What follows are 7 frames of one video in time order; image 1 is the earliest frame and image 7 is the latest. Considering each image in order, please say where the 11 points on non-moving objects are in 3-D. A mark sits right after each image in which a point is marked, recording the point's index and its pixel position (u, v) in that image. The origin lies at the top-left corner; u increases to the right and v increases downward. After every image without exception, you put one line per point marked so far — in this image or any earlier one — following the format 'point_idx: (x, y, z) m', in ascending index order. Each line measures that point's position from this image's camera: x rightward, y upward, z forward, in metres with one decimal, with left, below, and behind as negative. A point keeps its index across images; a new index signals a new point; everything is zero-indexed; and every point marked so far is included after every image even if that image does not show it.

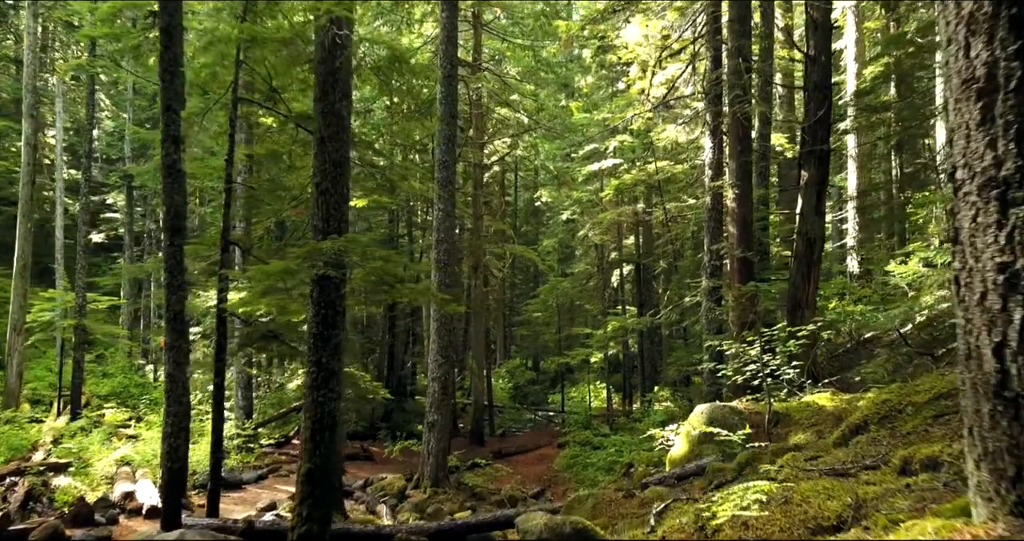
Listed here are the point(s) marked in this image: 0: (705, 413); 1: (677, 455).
0: (+2.1, -1.6, +7.9) m
1: (+1.8, -2.0, +7.8) m
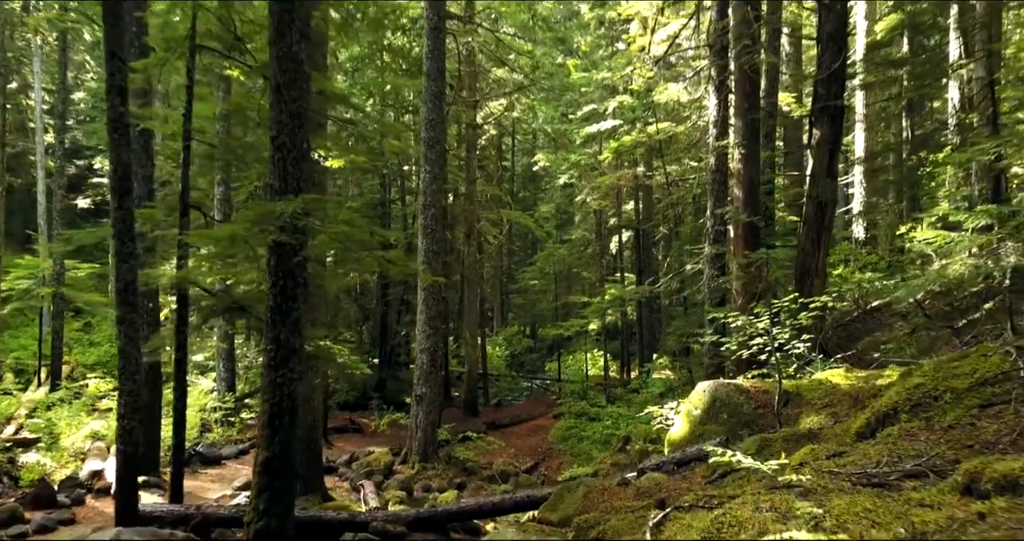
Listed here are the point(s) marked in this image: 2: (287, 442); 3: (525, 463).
0: (+2.0, -1.2, +7.2) m
1: (+1.7, -1.7, +7.2) m
2: (-1.7, -1.3, +5.5) m
3: (+0.3, -3.8, +14.2) m
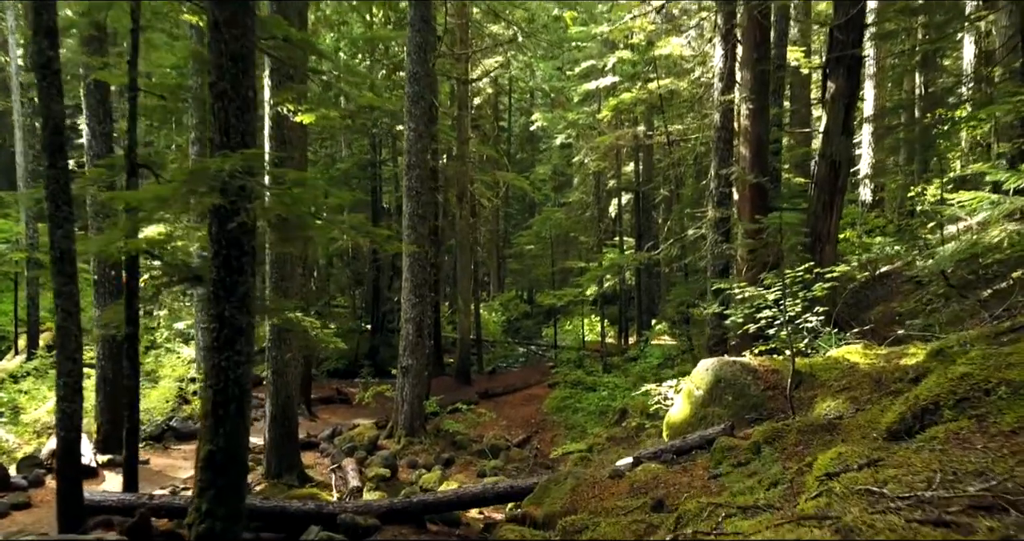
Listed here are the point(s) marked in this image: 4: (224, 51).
0: (+1.8, -0.9, +6.6) m
1: (+1.5, -1.3, +6.6) m
2: (-1.9, -1.1, +4.9) m
3: (+0.1, -3.1, +13.7) m
4: (-2.0, +1.5, +4.9) m
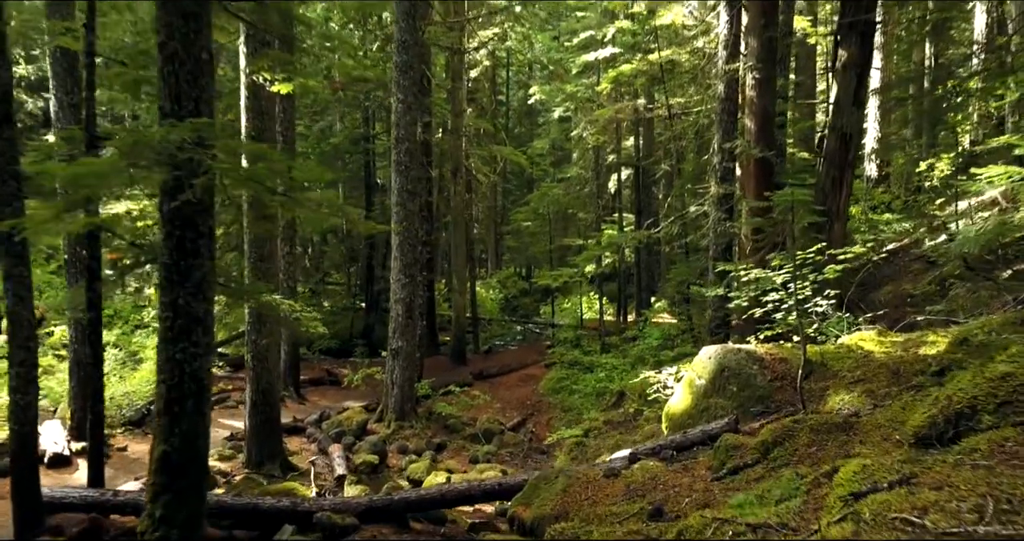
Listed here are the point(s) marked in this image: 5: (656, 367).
0: (+1.7, -0.8, +6.1) m
1: (+1.4, -1.2, +6.1) m
2: (-2.0, -1.0, +4.4) m
3: (0.0, -2.7, +13.3) m
4: (-2.0, +1.6, +4.4) m
5: (+2.5, -1.7, +12.7) m
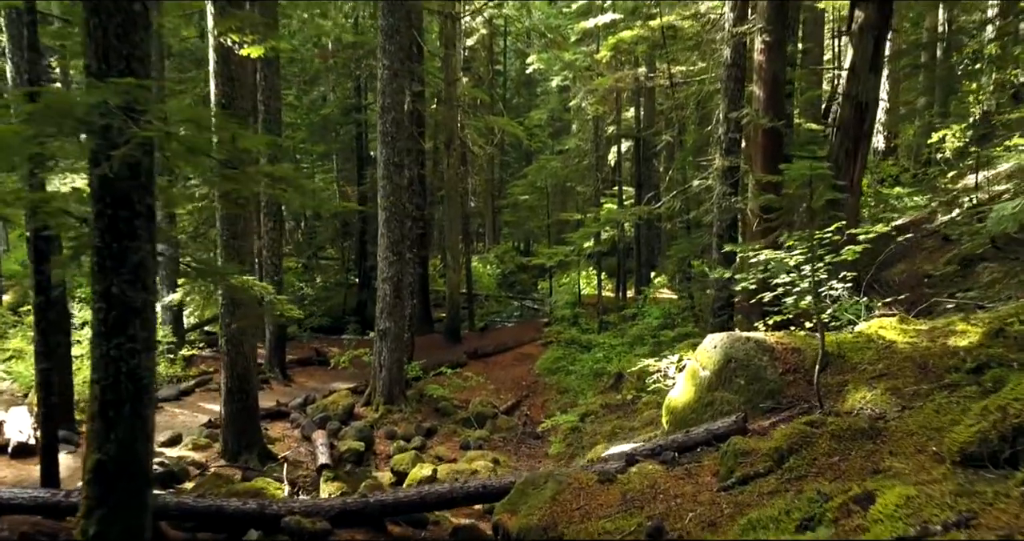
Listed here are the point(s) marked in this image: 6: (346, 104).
0: (+1.6, -0.6, +5.6) m
1: (+1.3, -1.0, +5.6) m
2: (-2.1, -0.9, +3.9) m
3: (-0.1, -2.3, +12.8) m
4: (-2.2, +1.7, +3.8) m
5: (+2.4, -1.3, +12.2) m
6: (-4.6, +4.6, +19.9) m
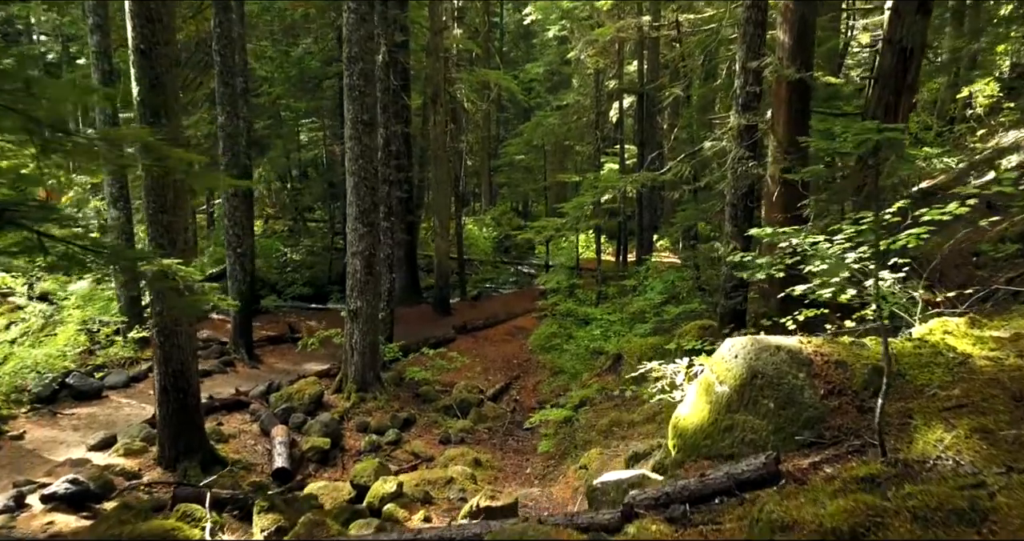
0: (+1.4, -0.5, +4.4) m
1: (+1.1, -1.0, +4.5) m
2: (-2.3, -1.0, +2.8) m
3: (-0.3, -1.8, +11.8) m
4: (-2.4, +1.6, +2.5) m
5: (+2.2, -0.9, +11.0) m
6: (-4.7, +5.5, +18.4) m
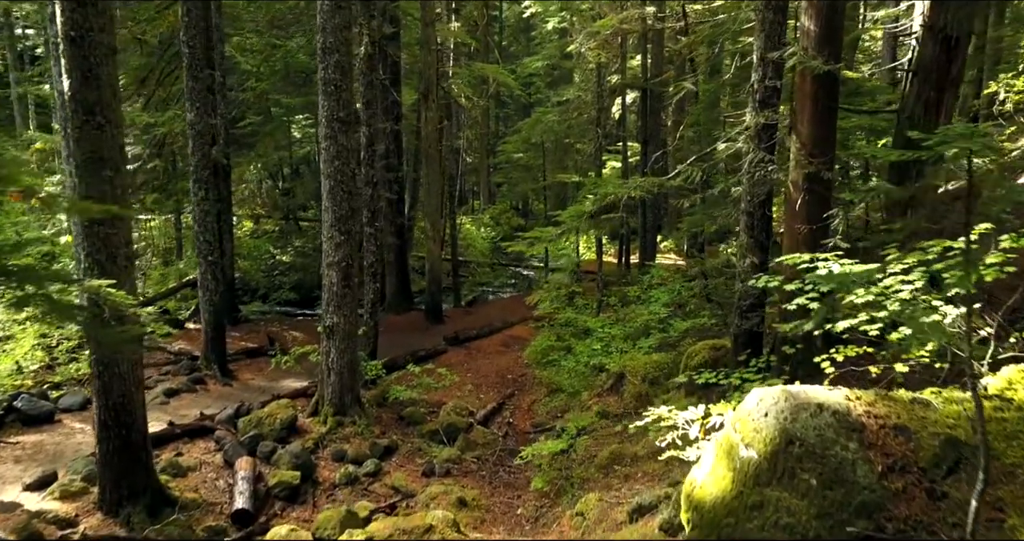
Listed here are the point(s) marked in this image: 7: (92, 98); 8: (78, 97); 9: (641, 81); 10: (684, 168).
0: (+1.3, -0.7, +3.6) m
1: (+1.0, -1.2, +3.6) m
2: (-2.4, -1.2, +1.9) m
3: (-0.4, -2.0, +10.9) m
4: (-2.5, +1.4, +1.6) m
5: (+2.1, -1.0, +10.2) m
6: (-4.8, +5.4, +17.5) m
7: (-3.4, +1.4, +5.7) m
8: (-3.5, +1.4, +5.7) m
9: (+2.9, +4.2, +16.2) m
10: (+2.1, +1.3, +9.0) m
